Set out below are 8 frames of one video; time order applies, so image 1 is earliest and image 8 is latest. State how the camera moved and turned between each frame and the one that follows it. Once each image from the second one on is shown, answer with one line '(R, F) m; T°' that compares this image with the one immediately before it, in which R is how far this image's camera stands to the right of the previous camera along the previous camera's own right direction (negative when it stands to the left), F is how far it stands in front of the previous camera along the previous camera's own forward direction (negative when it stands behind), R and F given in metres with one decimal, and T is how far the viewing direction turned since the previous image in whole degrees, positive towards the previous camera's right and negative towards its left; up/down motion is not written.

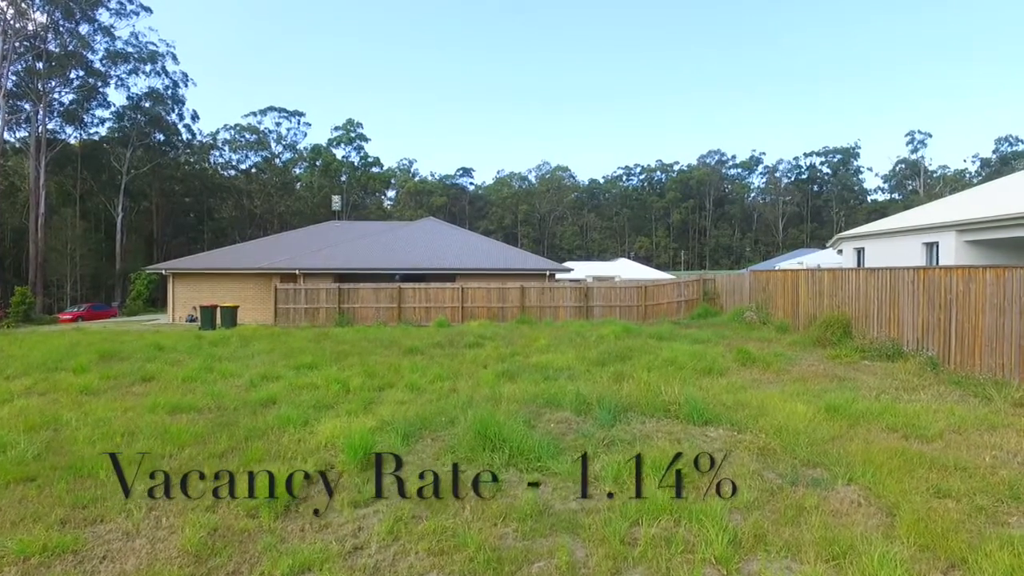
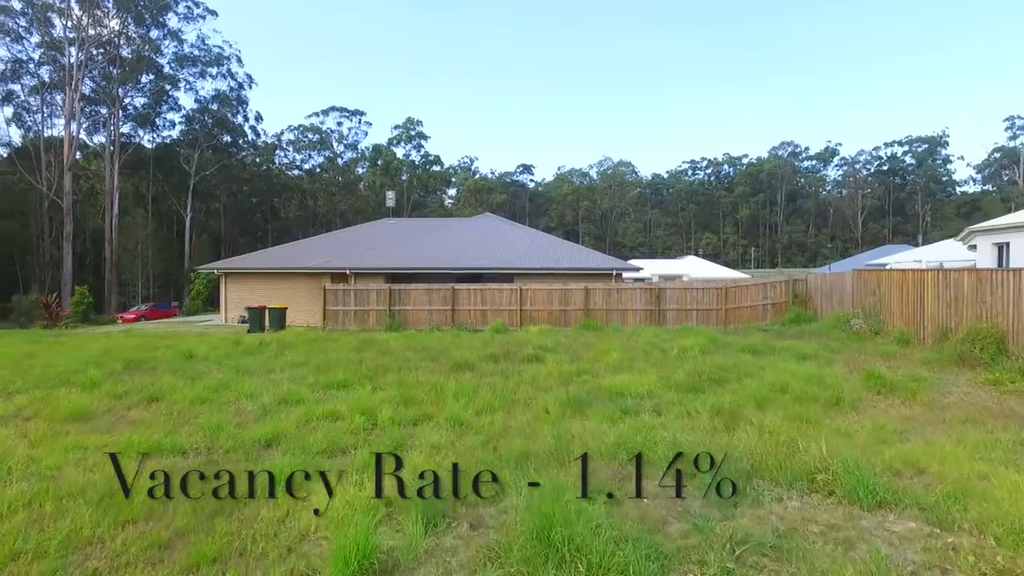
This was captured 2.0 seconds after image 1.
(-0.1, +1.7) m; -5°
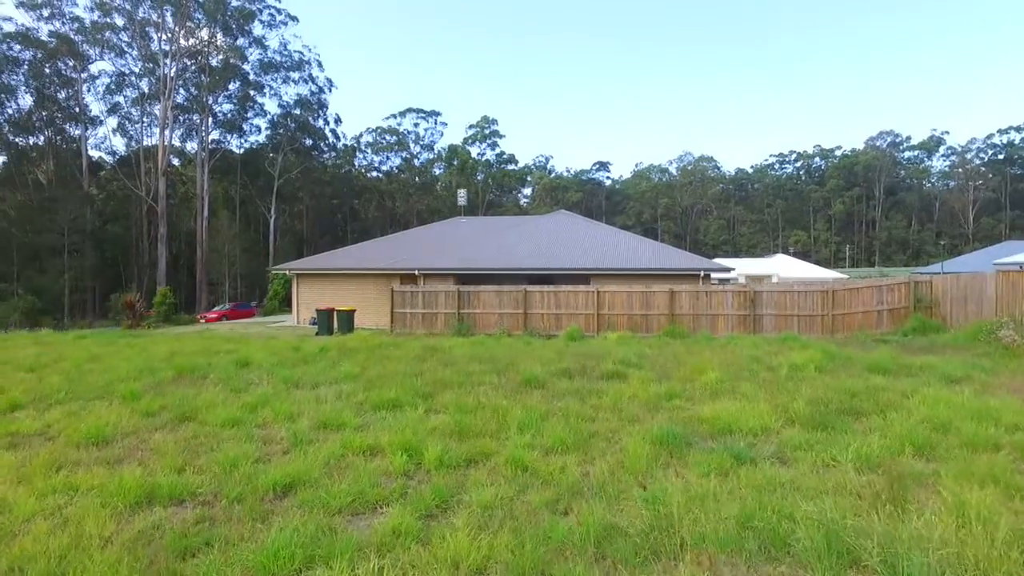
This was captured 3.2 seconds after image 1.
(0.0, +1.3) m; -7°
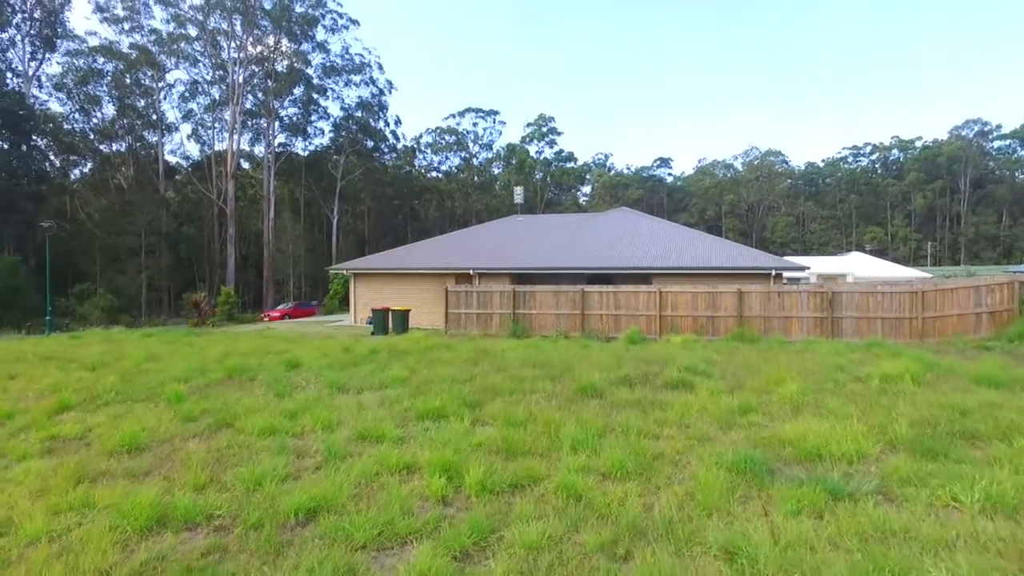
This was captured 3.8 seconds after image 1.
(0.0, +0.6) m; -5°
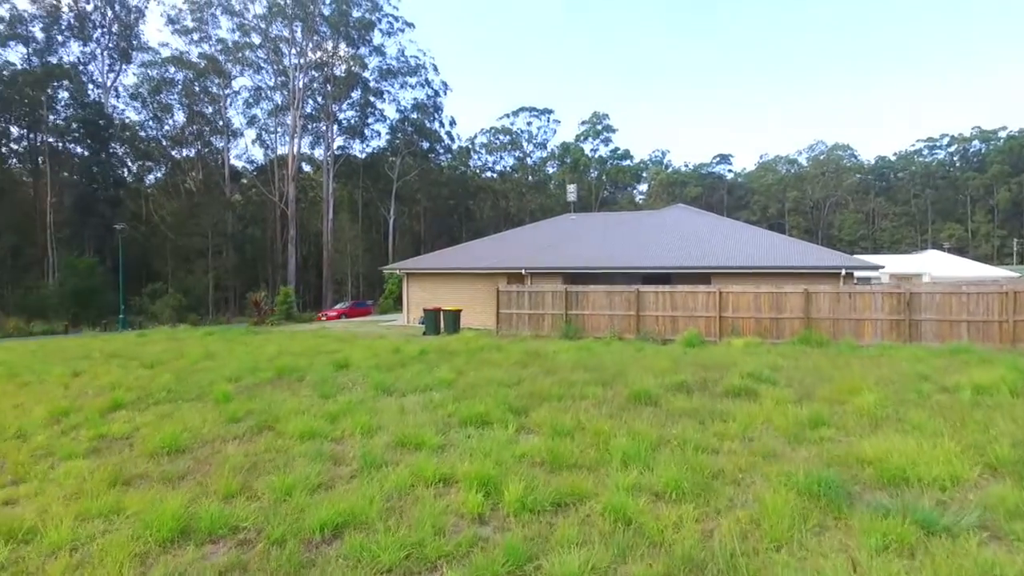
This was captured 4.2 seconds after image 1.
(+0.1, +0.3) m; -5°
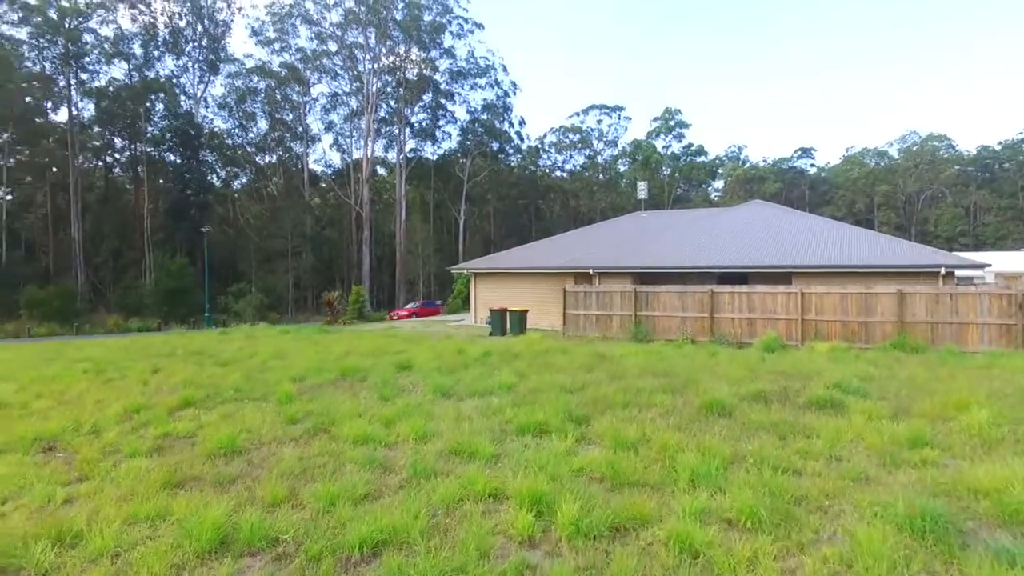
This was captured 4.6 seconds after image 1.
(+0.1, +0.3) m; -6°
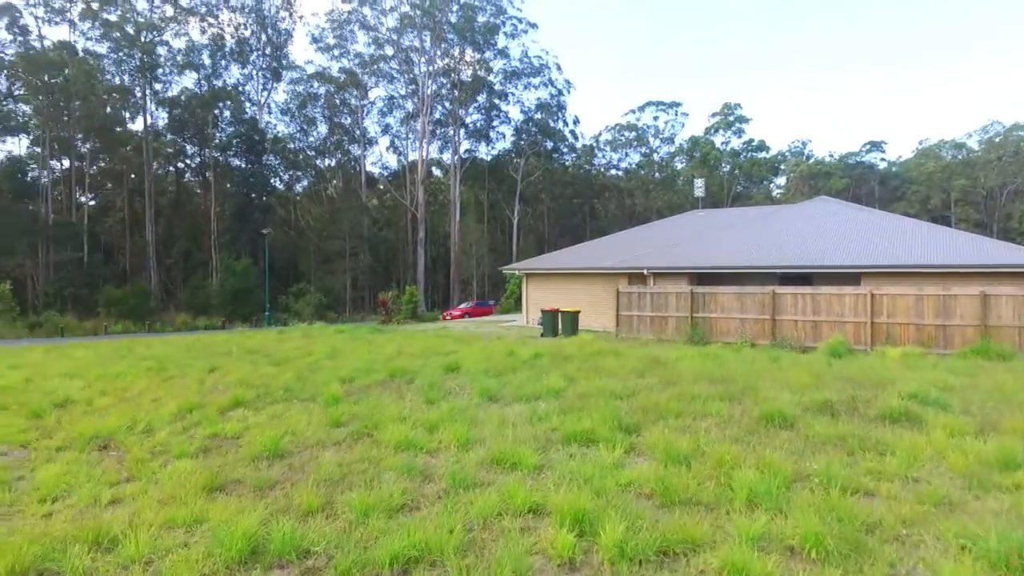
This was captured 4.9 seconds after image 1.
(+0.1, +0.2) m; -5°
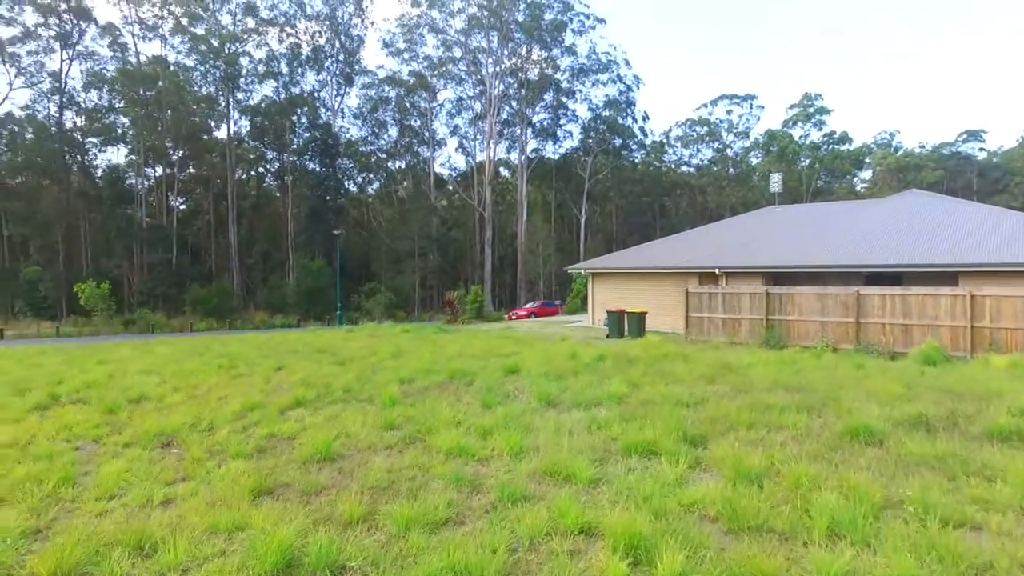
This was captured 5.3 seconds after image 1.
(+0.1, +0.3) m; -6°
